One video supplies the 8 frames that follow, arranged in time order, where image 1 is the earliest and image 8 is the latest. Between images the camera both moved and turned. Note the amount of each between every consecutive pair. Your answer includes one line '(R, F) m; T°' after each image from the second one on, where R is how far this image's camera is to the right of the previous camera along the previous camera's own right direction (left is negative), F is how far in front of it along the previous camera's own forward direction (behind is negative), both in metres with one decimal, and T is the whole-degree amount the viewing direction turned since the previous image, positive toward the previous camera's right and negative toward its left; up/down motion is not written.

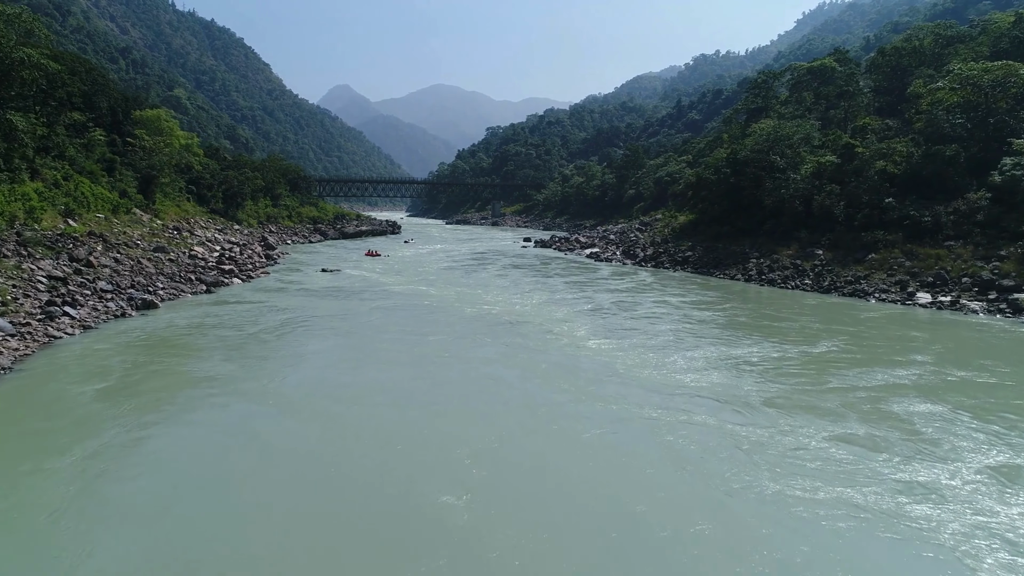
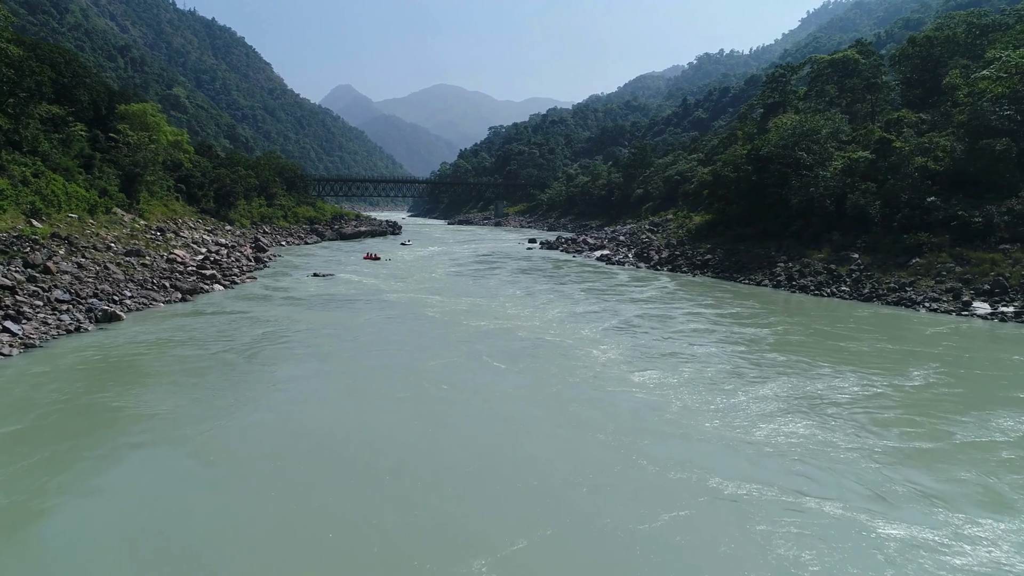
(-0.2, +2.4) m; 0°
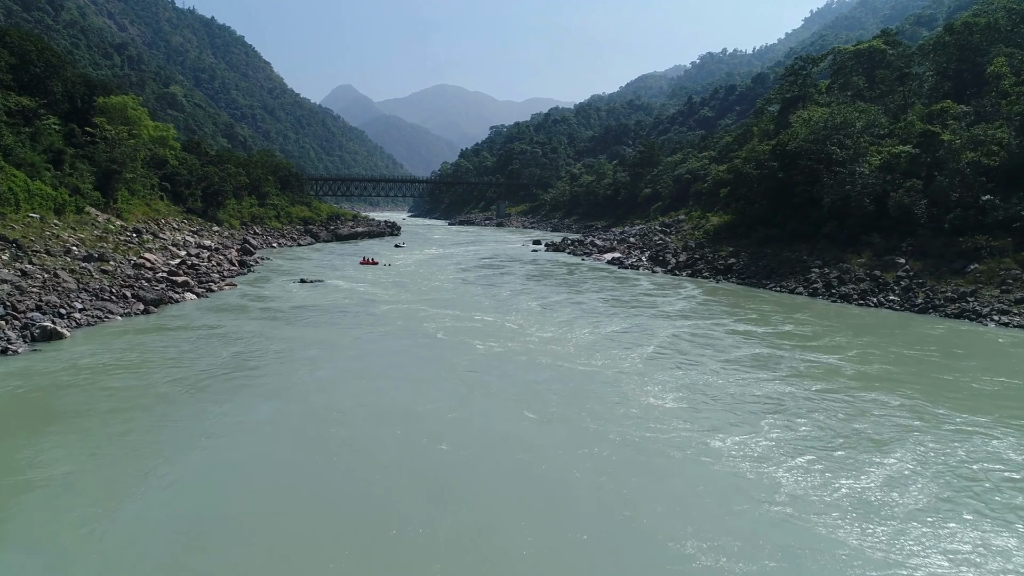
(-0.3, +2.7) m; 0°
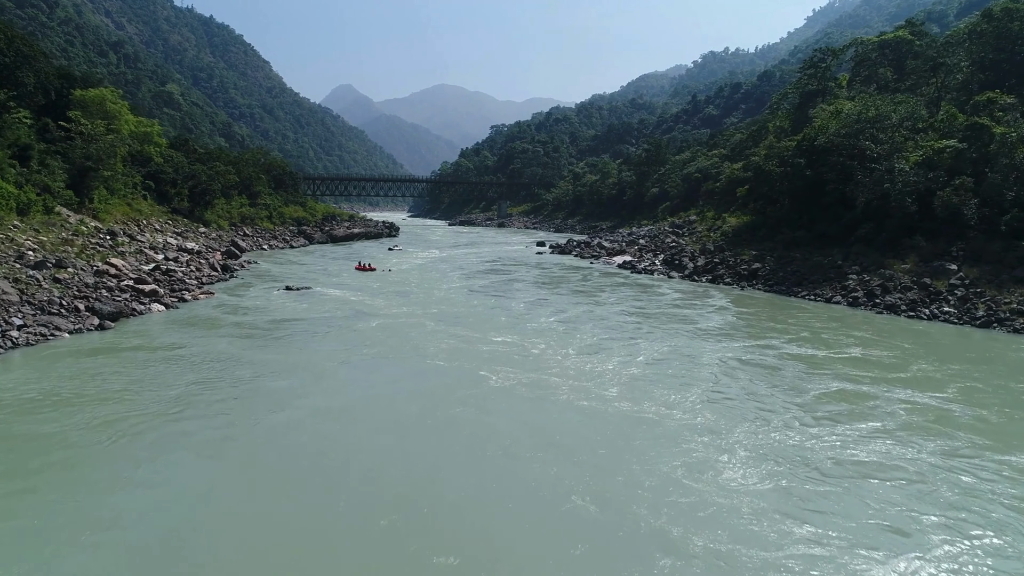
(-0.2, +2.4) m; 0°
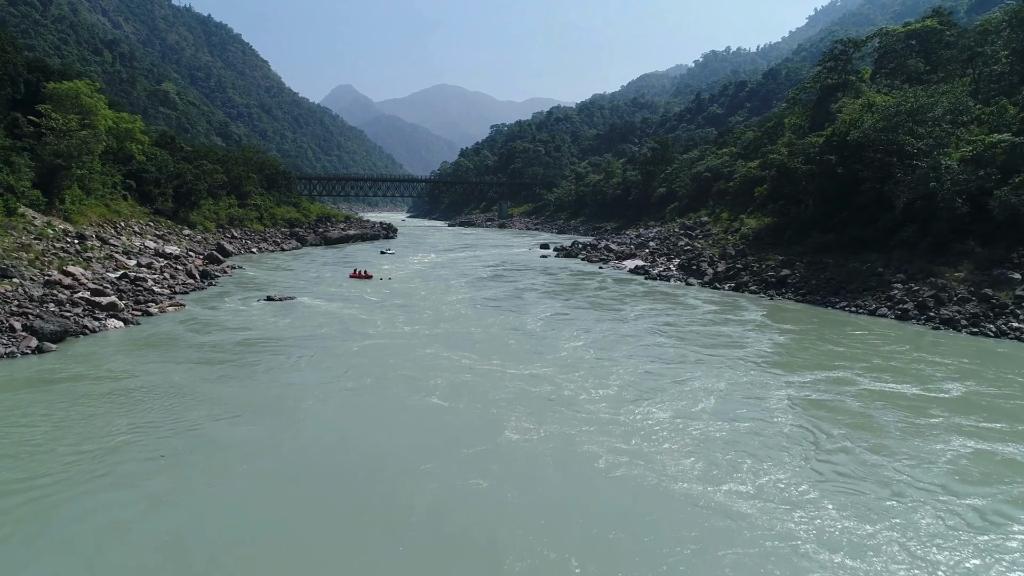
(-0.2, +2.4) m; 0°
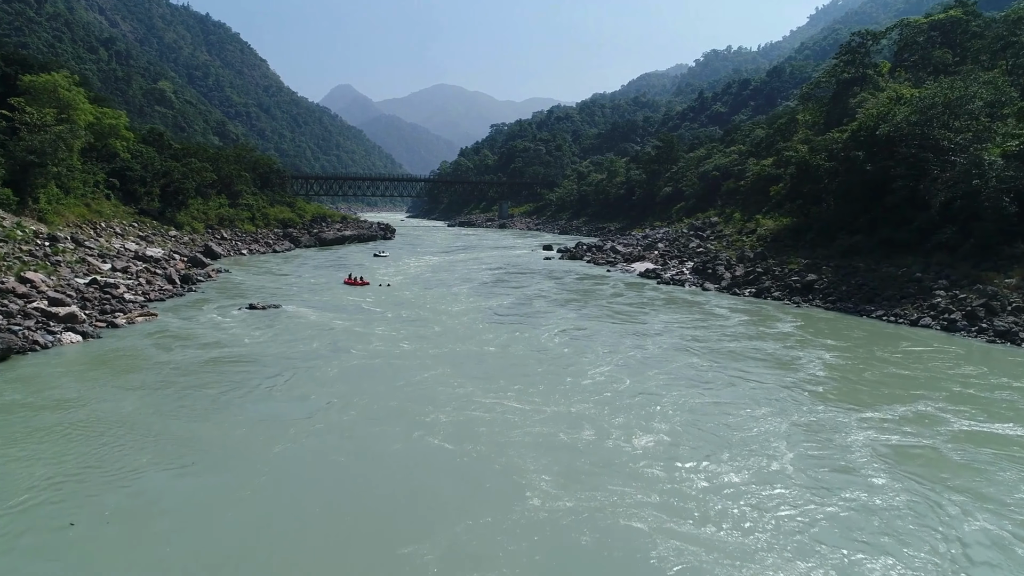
(-0.2, +1.9) m; 0°
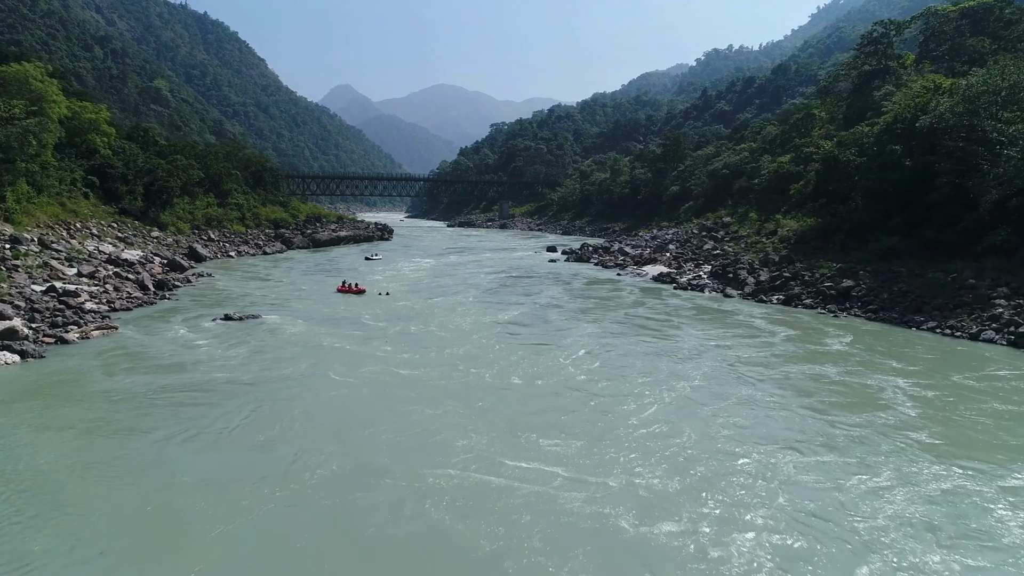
(-0.2, +2.1) m; 0°
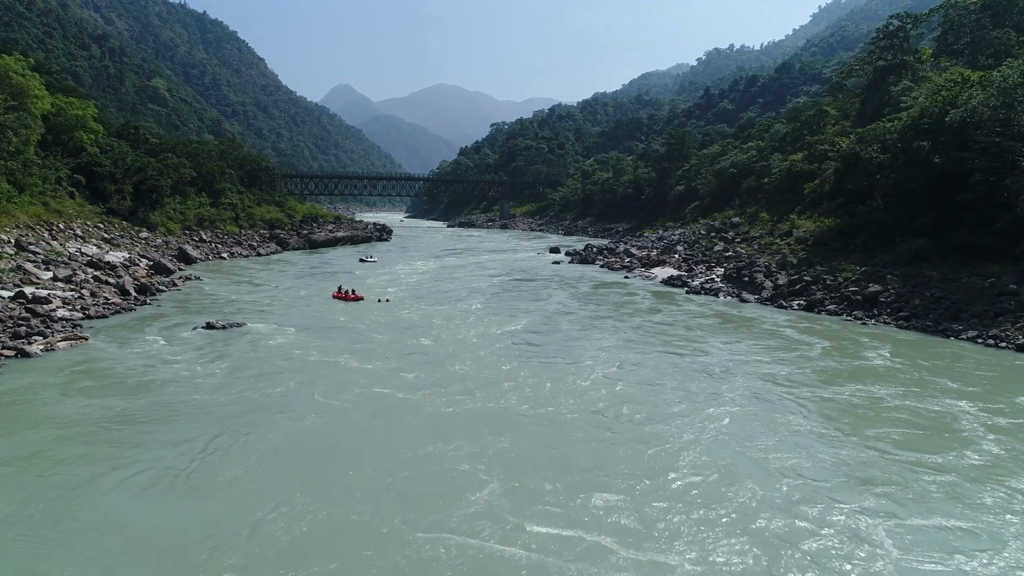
(-0.1, +1.3) m; 0°
